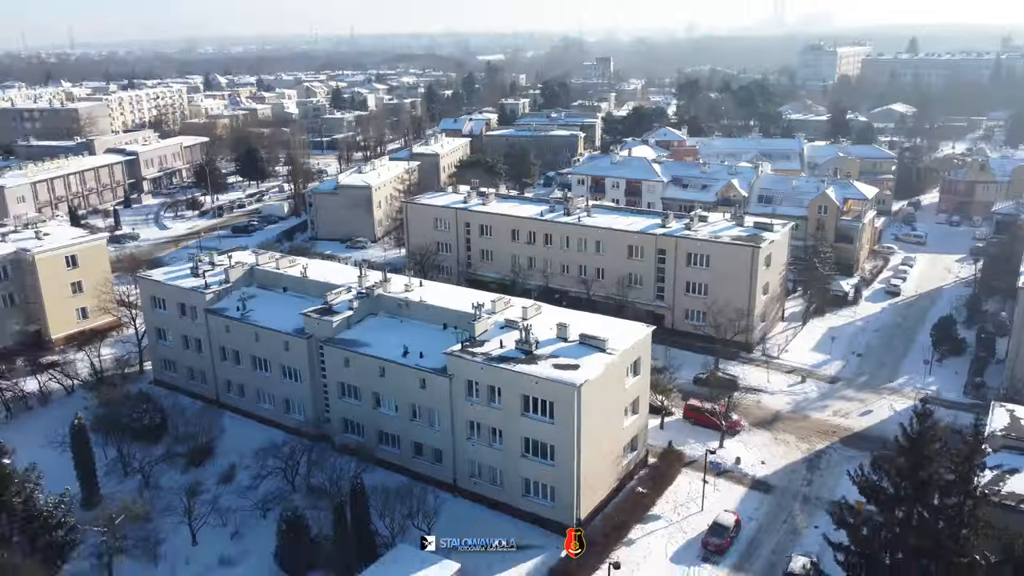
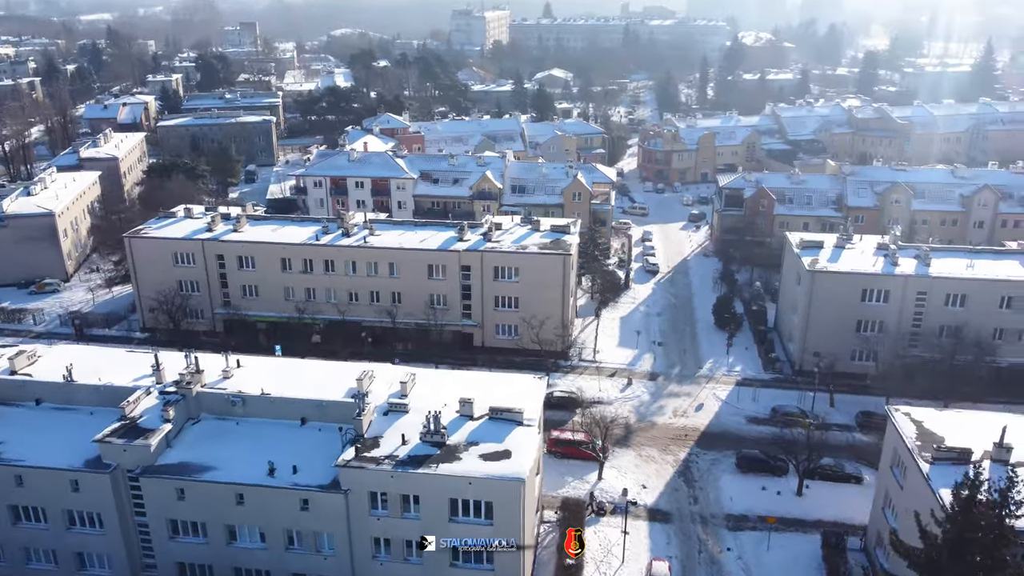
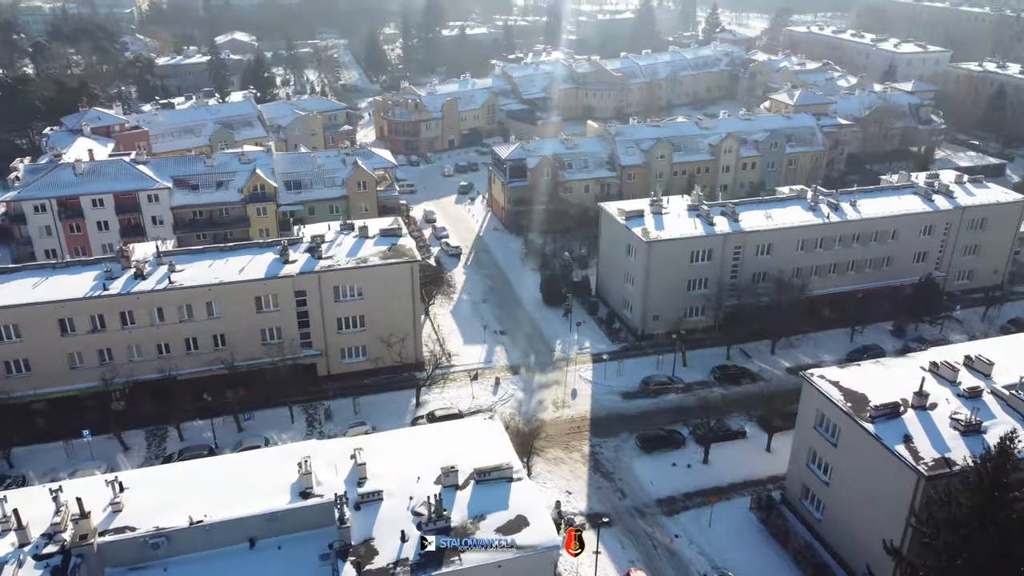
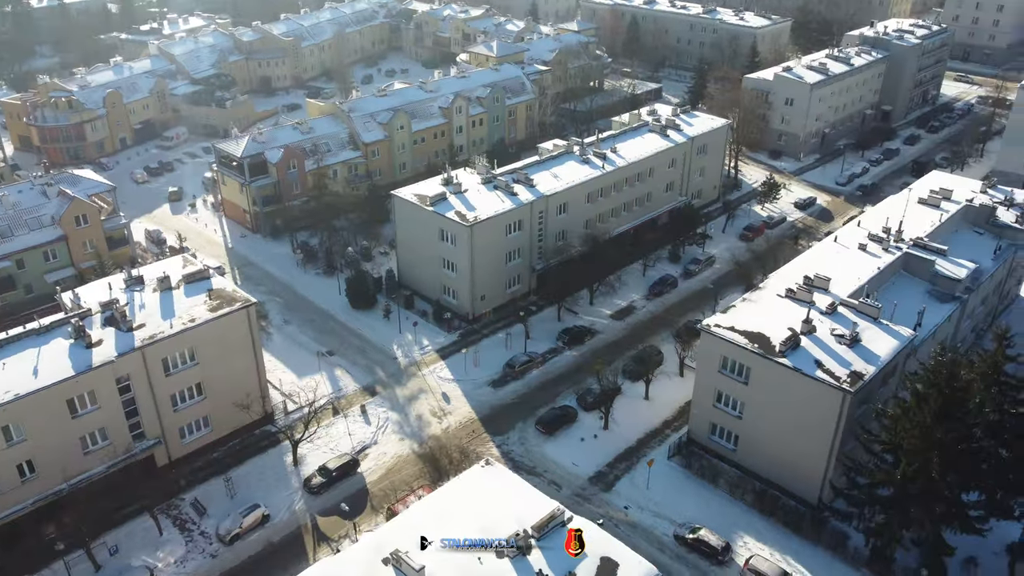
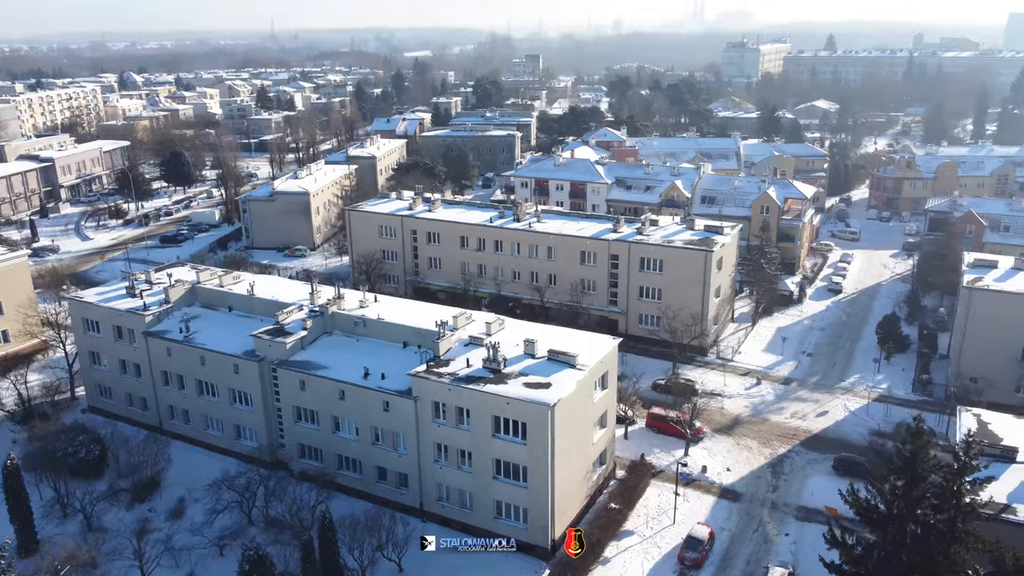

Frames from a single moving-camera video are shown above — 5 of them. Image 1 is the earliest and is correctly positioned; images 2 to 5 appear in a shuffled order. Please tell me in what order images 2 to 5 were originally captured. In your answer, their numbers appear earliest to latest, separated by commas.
5, 2, 3, 4
